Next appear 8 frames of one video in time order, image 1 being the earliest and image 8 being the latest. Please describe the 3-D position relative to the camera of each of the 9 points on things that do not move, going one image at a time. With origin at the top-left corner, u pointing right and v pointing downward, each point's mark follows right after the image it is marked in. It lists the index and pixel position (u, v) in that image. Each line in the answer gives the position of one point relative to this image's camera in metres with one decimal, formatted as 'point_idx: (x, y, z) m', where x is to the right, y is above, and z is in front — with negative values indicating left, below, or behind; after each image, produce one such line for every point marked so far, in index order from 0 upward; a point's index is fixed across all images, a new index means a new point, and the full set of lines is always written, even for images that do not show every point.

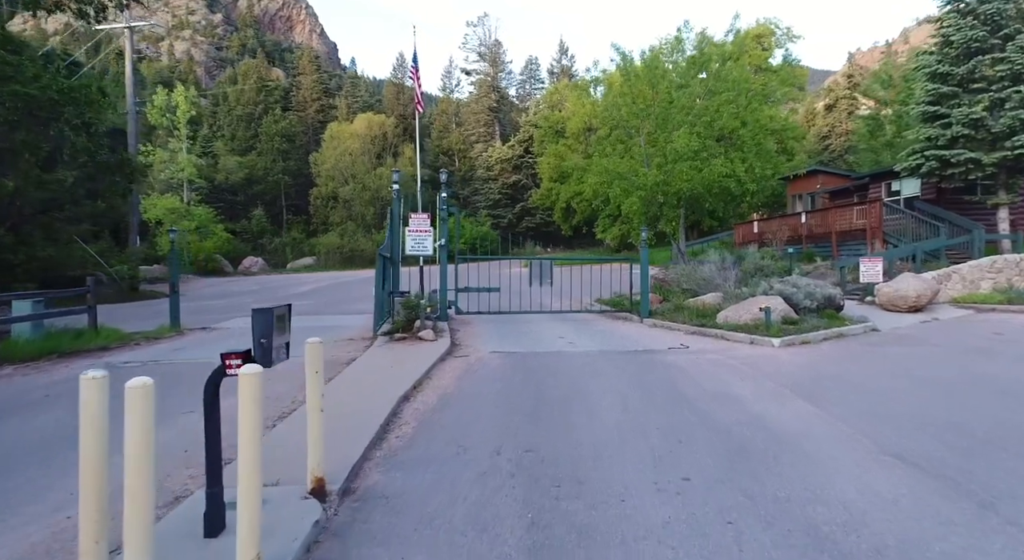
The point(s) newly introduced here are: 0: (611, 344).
0: (+2.0, -1.3, +11.5) m
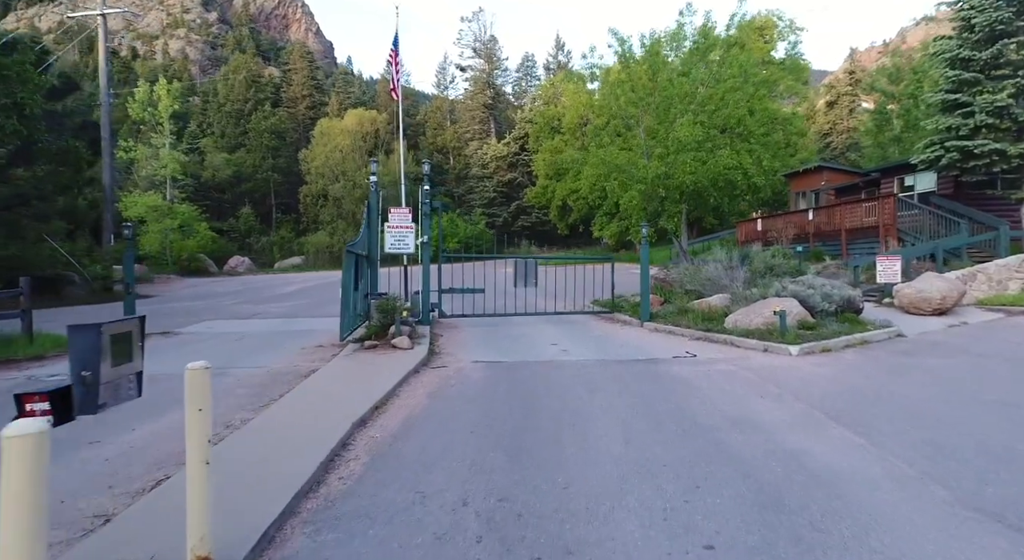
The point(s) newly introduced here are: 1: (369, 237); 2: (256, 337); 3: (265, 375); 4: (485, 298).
0: (+1.7, -1.3, +10.3) m
1: (-3.3, +1.0, +12.8) m
2: (-6.0, -1.3, +13.2) m
3: (-3.7, -1.4, +8.3) m
4: (-0.9, -0.6, +18.7) m
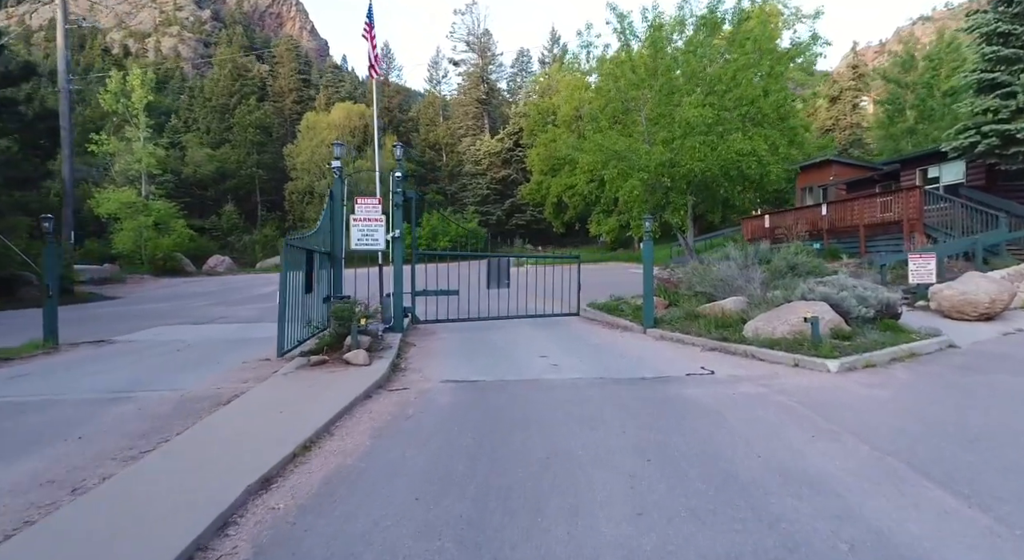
0: (+1.4, -1.3, +8.6) m
1: (-3.6, +1.0, +11.1) m
2: (-6.3, -1.3, +11.5) m
3: (-4.0, -1.4, +6.6) m
4: (-1.2, -0.6, +16.9) m
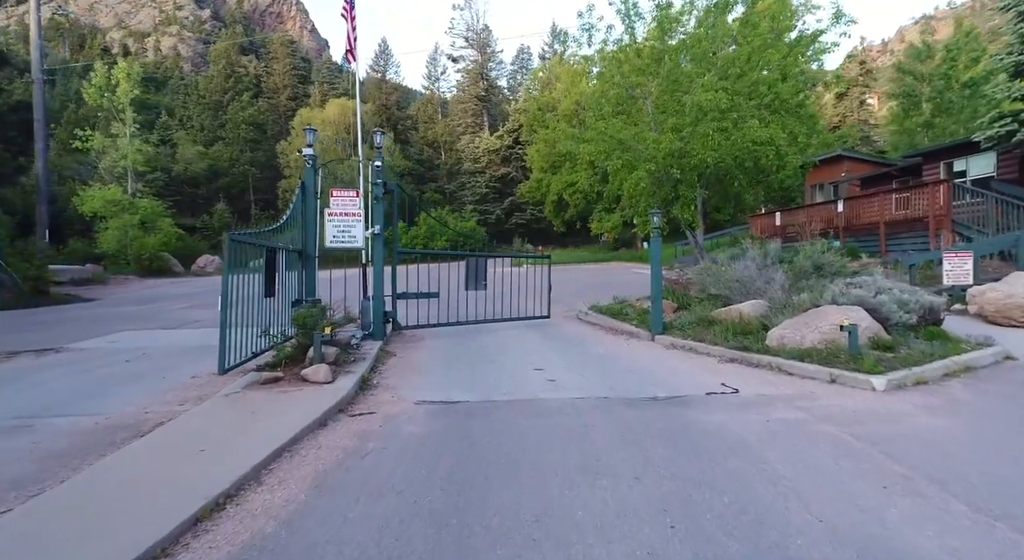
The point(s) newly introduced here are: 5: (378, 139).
0: (+1.3, -1.3, +7.4) m
1: (-3.7, +1.0, +9.9) m
2: (-6.4, -1.4, +10.3) m
3: (-4.1, -1.4, +5.4) m
4: (-1.4, -0.7, +15.7) m
5: (-2.5, +2.7, +10.6) m
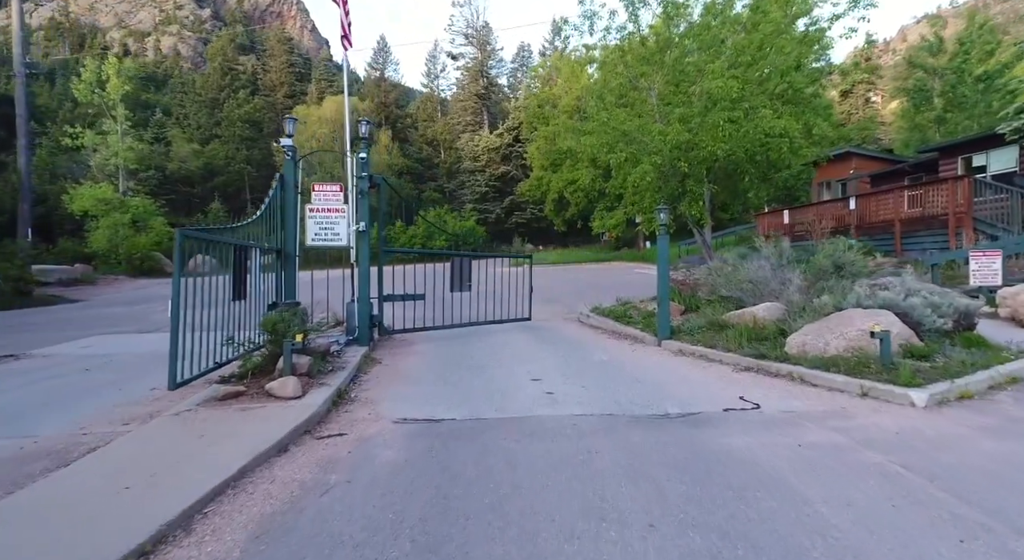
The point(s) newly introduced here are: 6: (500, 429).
0: (+1.2, -1.4, +6.6) m
1: (-3.8, +0.9, +9.2) m
2: (-6.5, -1.4, +9.5) m
3: (-4.2, -1.4, +4.6) m
4: (-1.4, -0.7, +15.0) m
5: (-2.5, +2.7, +9.9) m
6: (-0.1, -1.4, +5.5) m
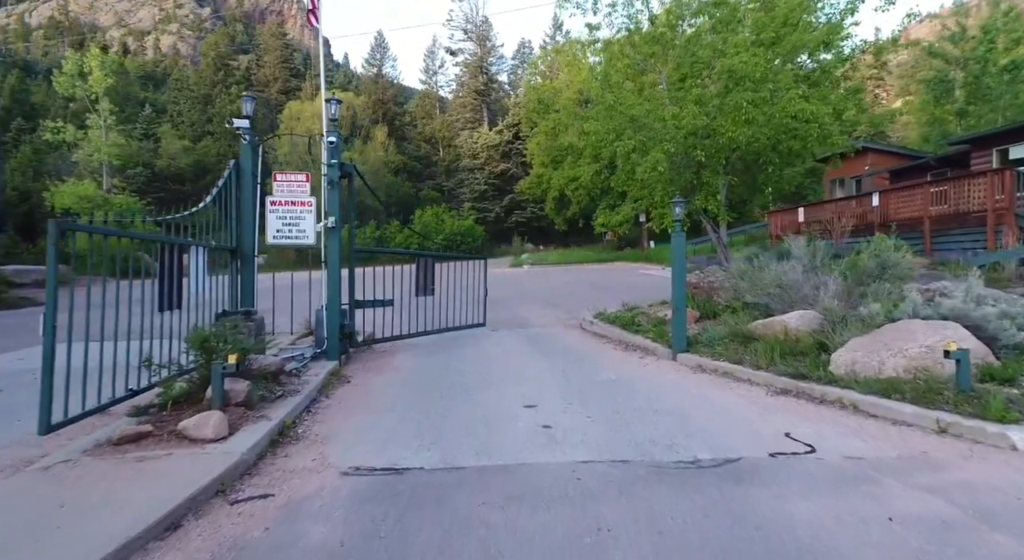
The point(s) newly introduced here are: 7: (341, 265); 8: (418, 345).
0: (+1.1, -1.4, +5.3) m
1: (-3.9, +0.9, +7.9) m
2: (-6.6, -1.4, +8.2) m
3: (-4.3, -1.5, +3.3) m
4: (-1.5, -0.7, +13.7) m
5: (-2.7, +2.7, +8.6) m
6: (-0.2, -1.5, +4.2) m
7: (-2.6, +0.2, +8.6) m
8: (-1.7, -1.1, +10.3) m
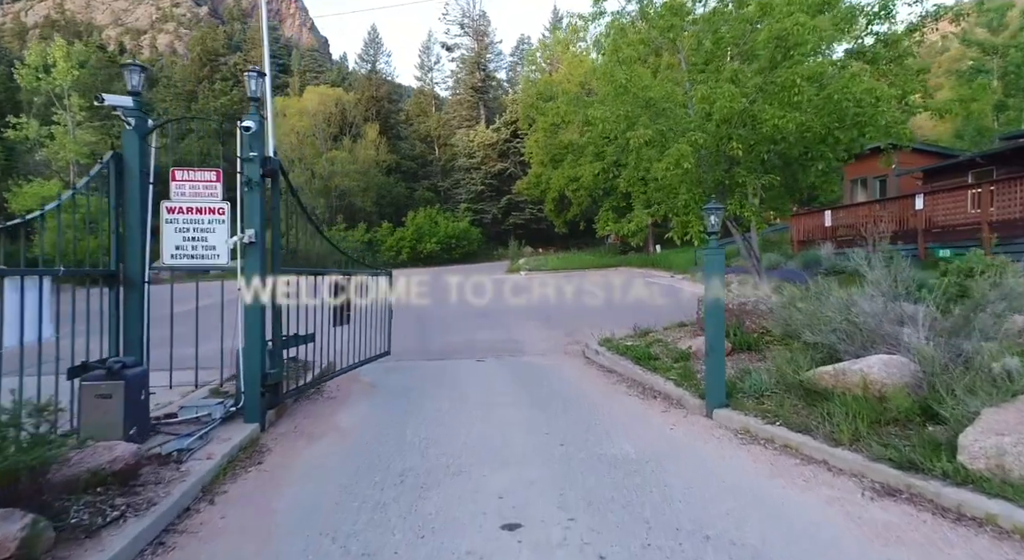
0: (+0.9, -1.8, +3.1) m
1: (-4.1, +0.5, +5.7) m
2: (-6.8, -1.8, +6.0) m
3: (-4.5, -1.9, +1.1) m
4: (-1.7, -1.1, +11.5) m
5: (-2.9, +2.3, +6.4) m
6: (-0.4, -1.9, +2.0) m
7: (-2.8, -0.1, +6.4) m
8: (-1.9, -1.5, +8.1) m
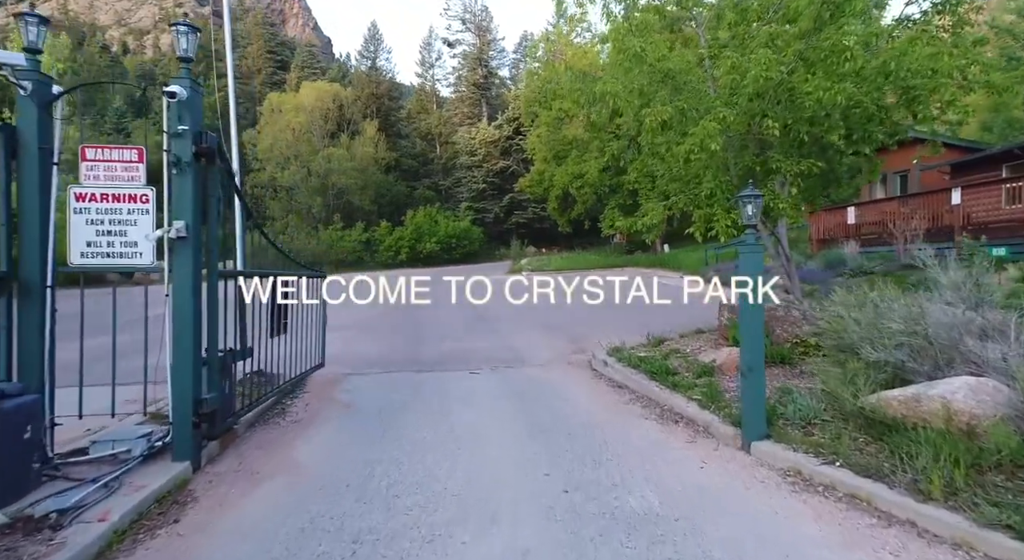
0: (+0.8, -1.8, +1.9) m
1: (-4.2, +0.5, +4.5) m
2: (-6.9, -1.8, +4.9) m
3: (-4.6, -1.9, -0.1) m
4: (-1.7, -1.1, +10.3) m
5: (-2.9, +2.2, +5.2) m
6: (-0.5, -1.9, +0.8) m
7: (-2.8, -0.2, +5.2) m
8: (-2.0, -1.5, +6.9) m
